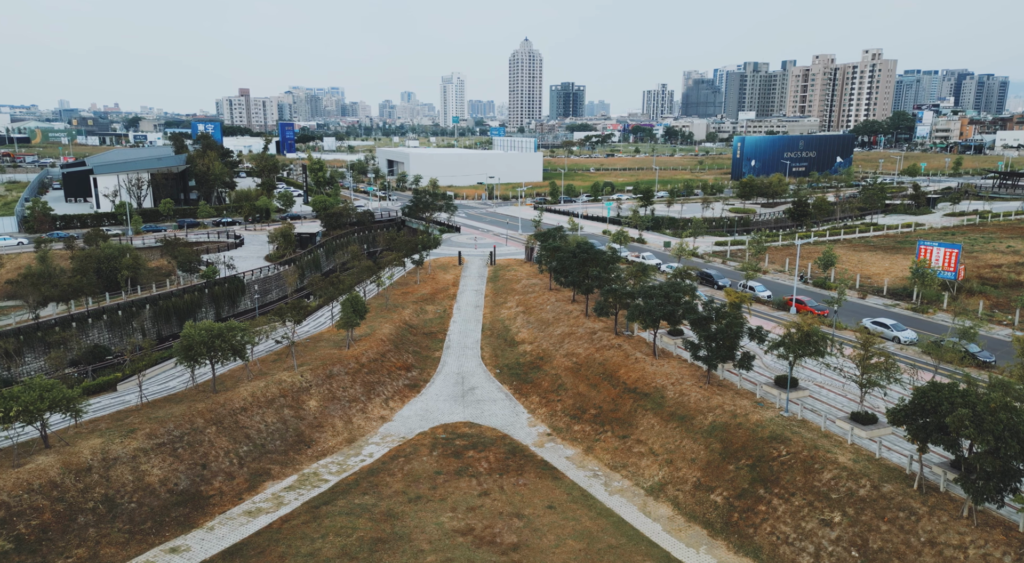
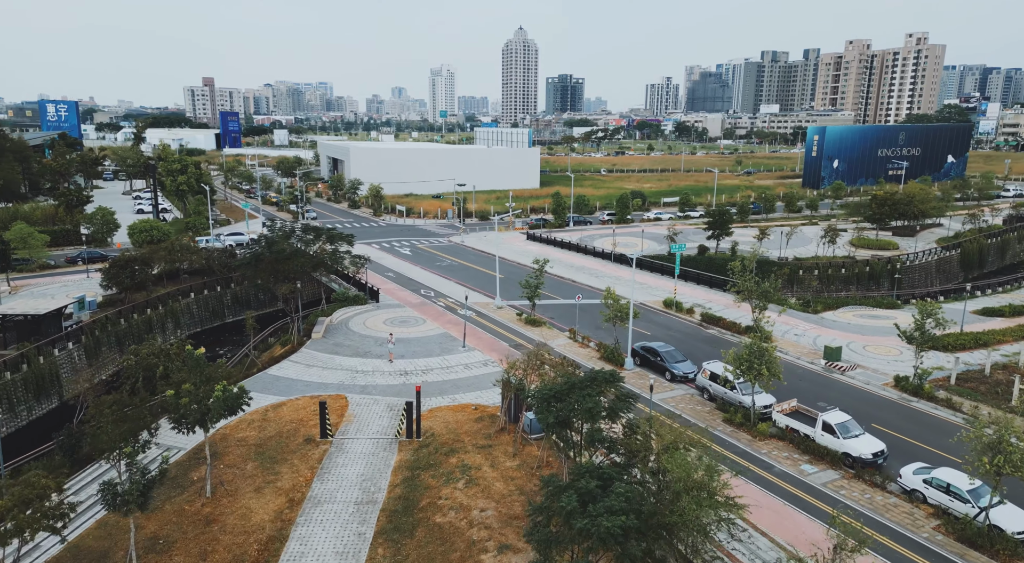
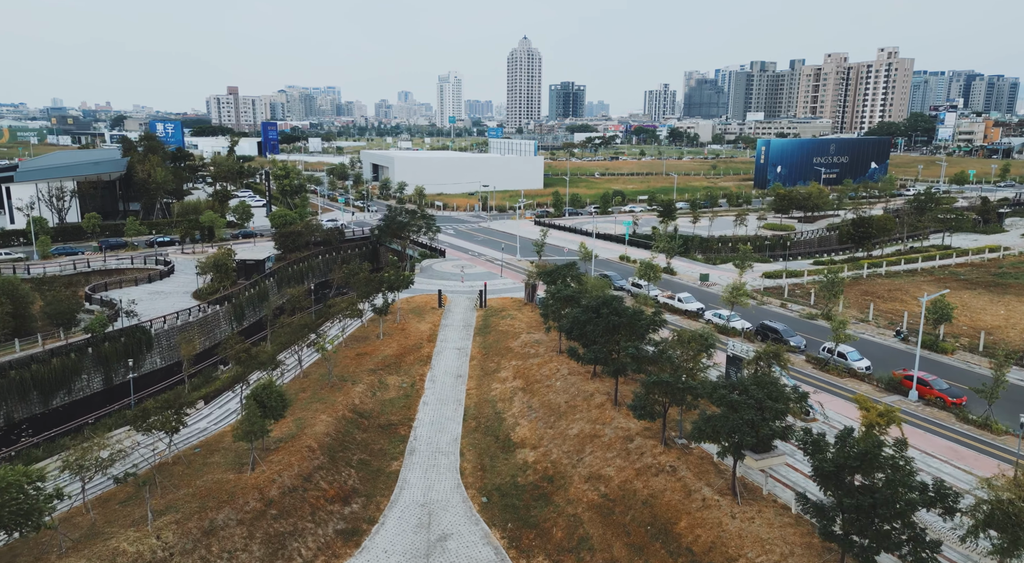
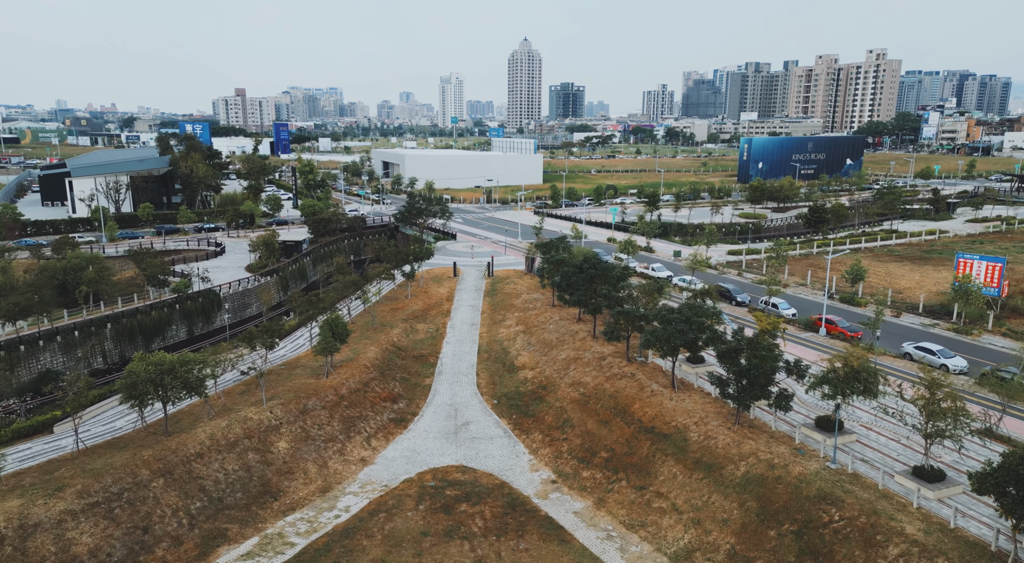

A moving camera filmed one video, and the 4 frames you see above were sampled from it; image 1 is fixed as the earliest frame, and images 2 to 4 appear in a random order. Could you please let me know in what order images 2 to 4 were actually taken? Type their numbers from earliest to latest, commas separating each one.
4, 3, 2
